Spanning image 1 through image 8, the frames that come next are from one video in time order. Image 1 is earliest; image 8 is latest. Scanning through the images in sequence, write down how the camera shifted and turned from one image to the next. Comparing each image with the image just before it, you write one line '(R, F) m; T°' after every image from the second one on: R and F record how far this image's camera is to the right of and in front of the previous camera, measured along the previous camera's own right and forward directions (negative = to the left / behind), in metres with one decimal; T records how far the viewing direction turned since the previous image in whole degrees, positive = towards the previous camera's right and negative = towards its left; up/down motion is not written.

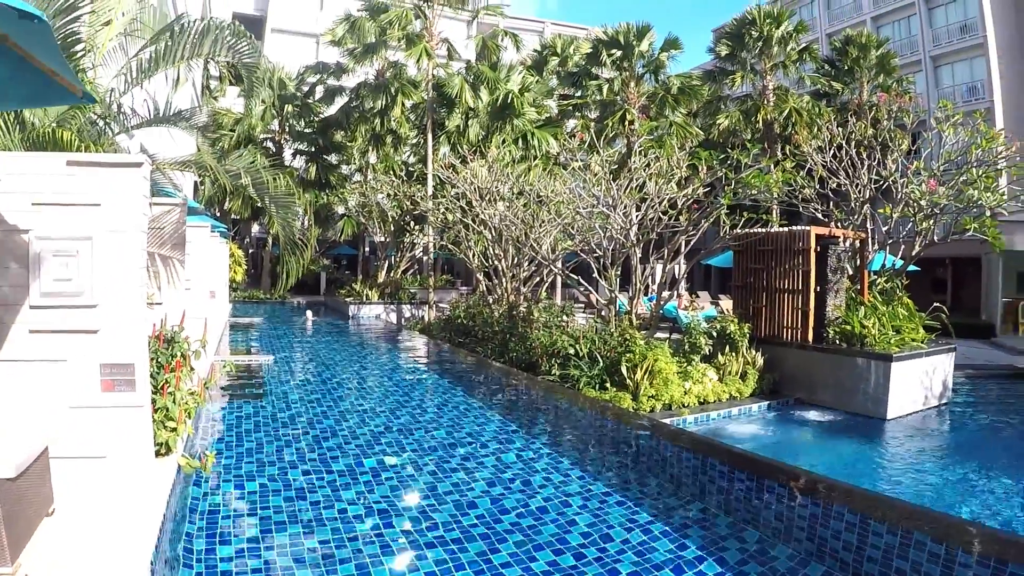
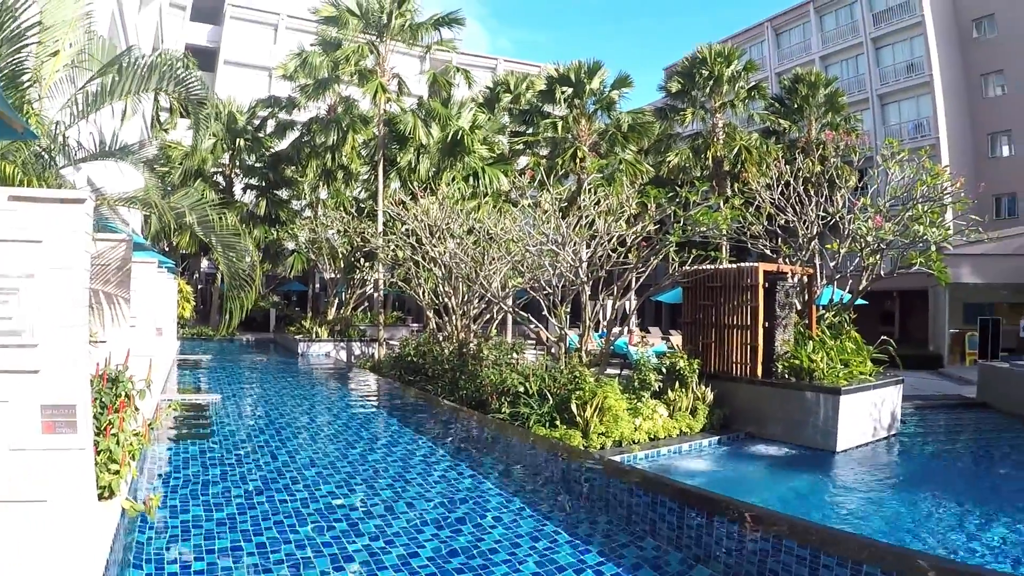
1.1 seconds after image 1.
(+0.3, +0.1) m; +2°
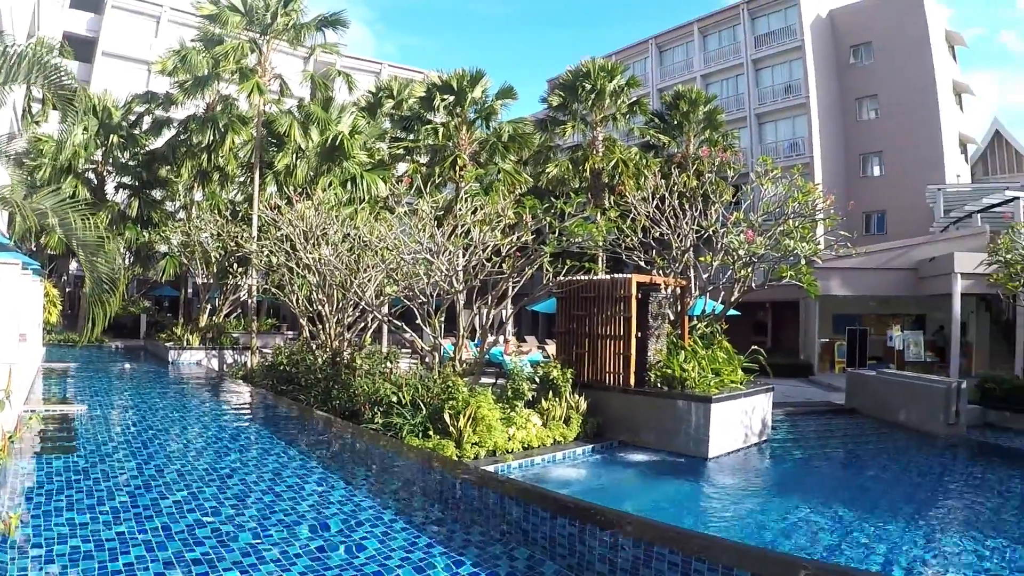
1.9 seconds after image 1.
(+0.6, +0.1) m; +4°
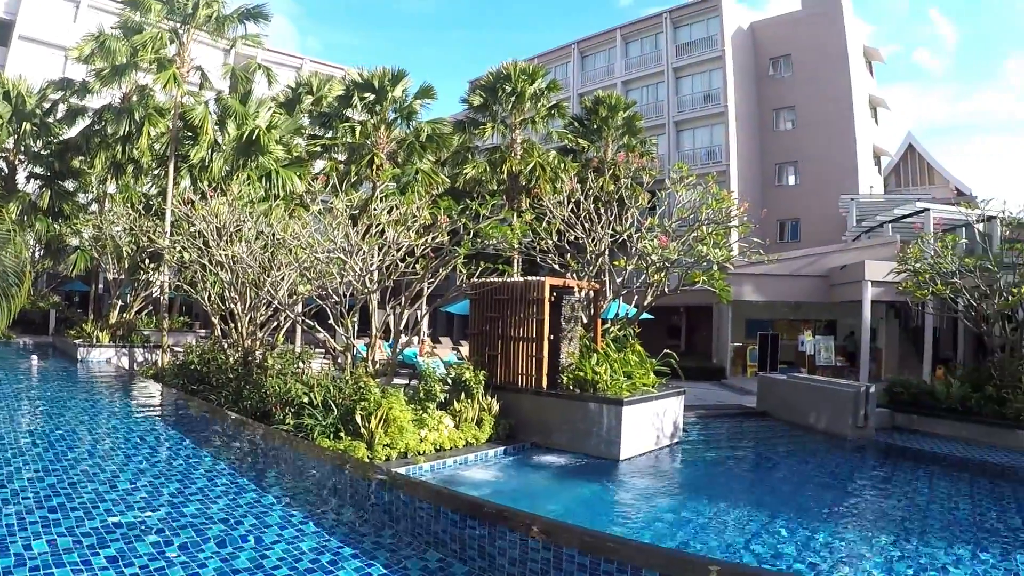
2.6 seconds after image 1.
(+0.5, 0.0) m; +2°
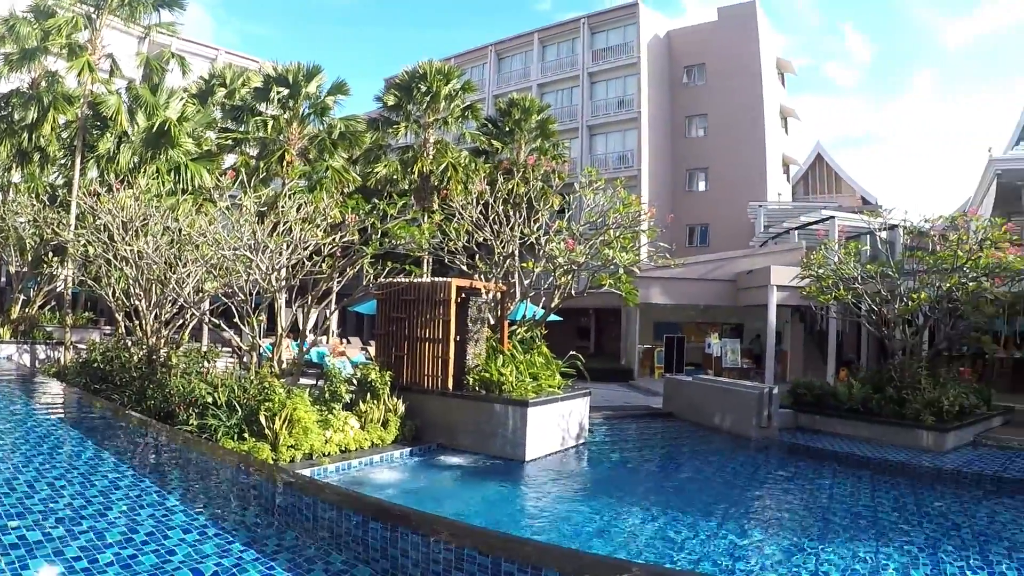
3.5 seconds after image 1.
(+0.6, 0.0) m; +2°
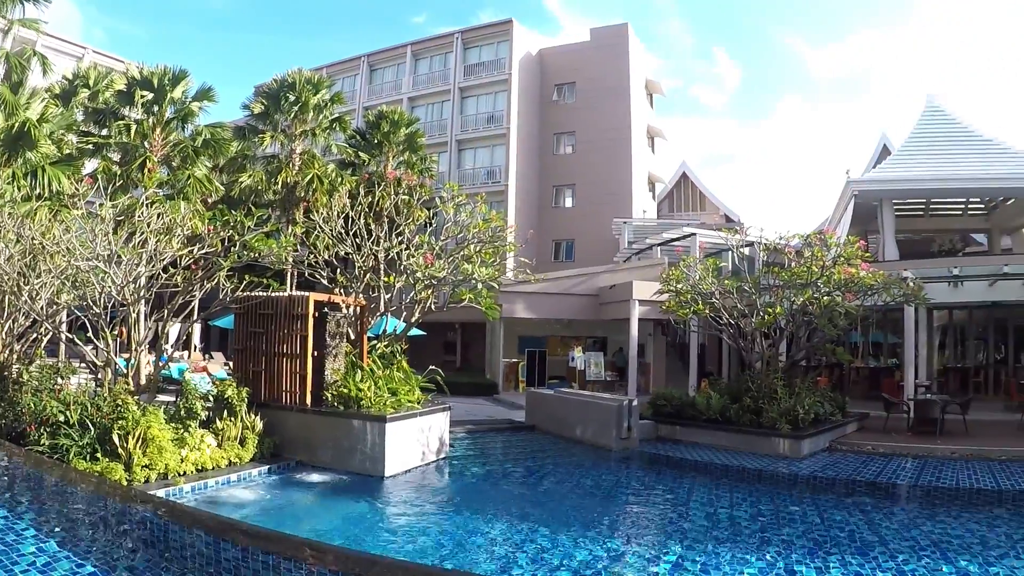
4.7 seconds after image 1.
(+0.9, -0.1) m; +3°
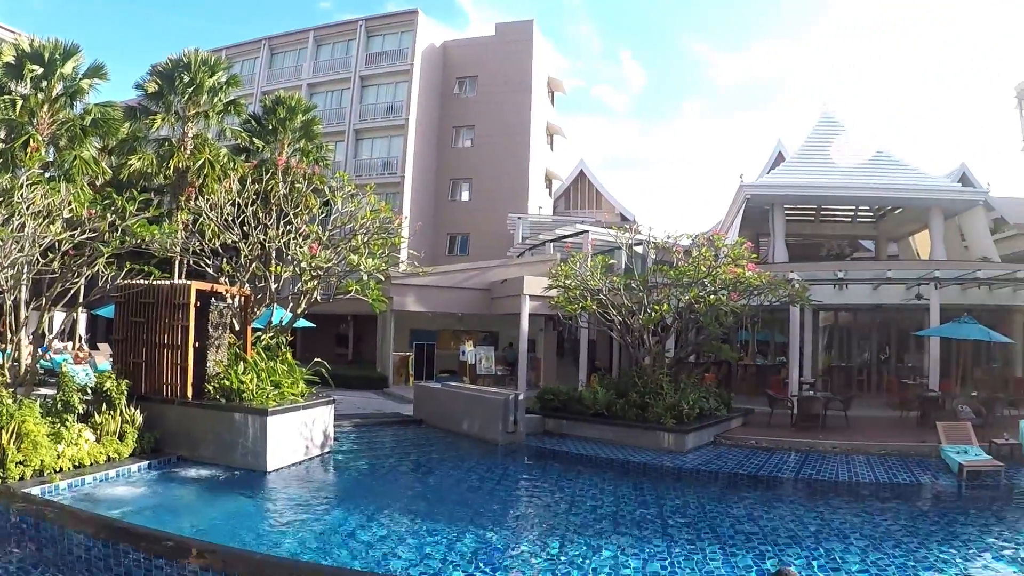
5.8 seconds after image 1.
(+0.7, -0.1) m; +3°
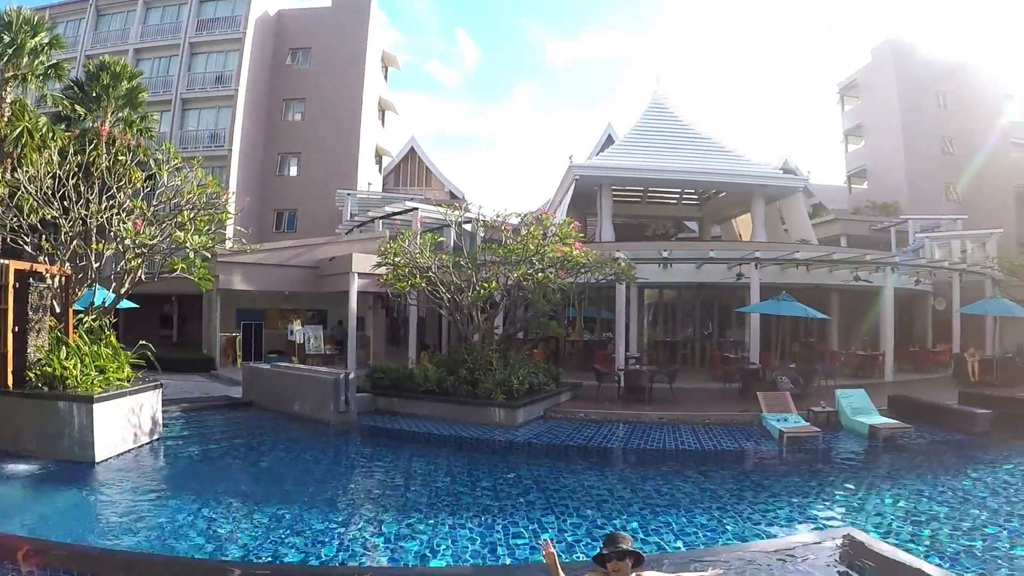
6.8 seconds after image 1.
(+0.9, -0.2) m; +6°
